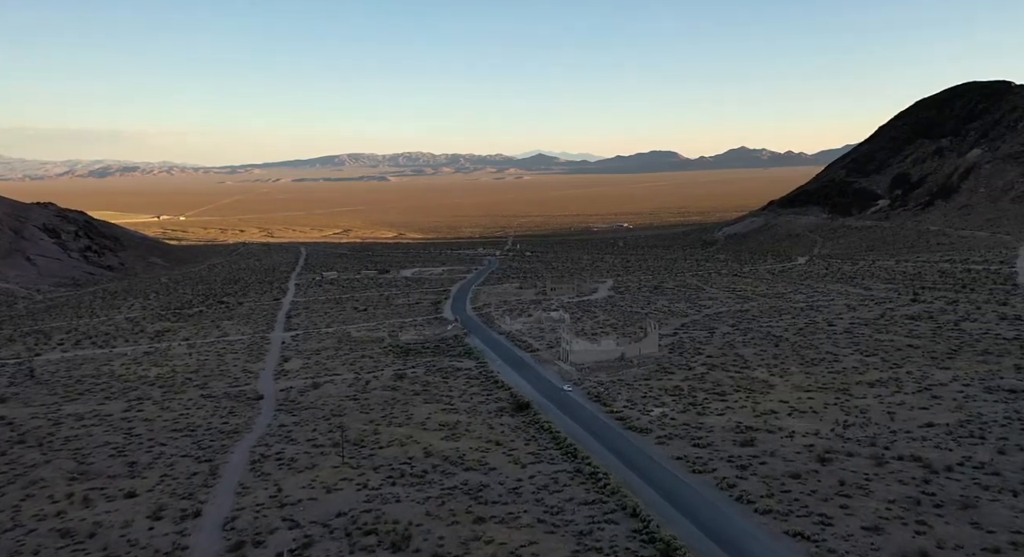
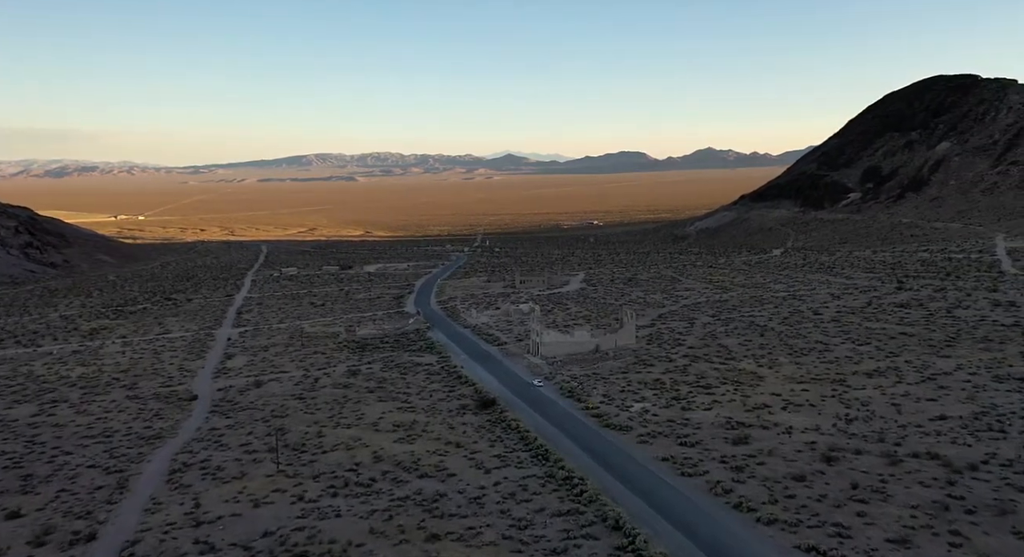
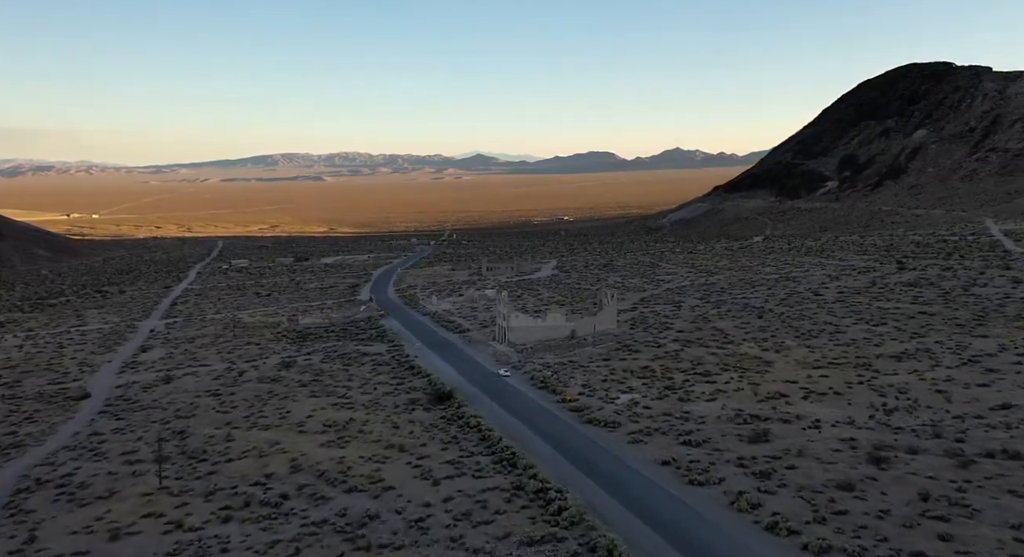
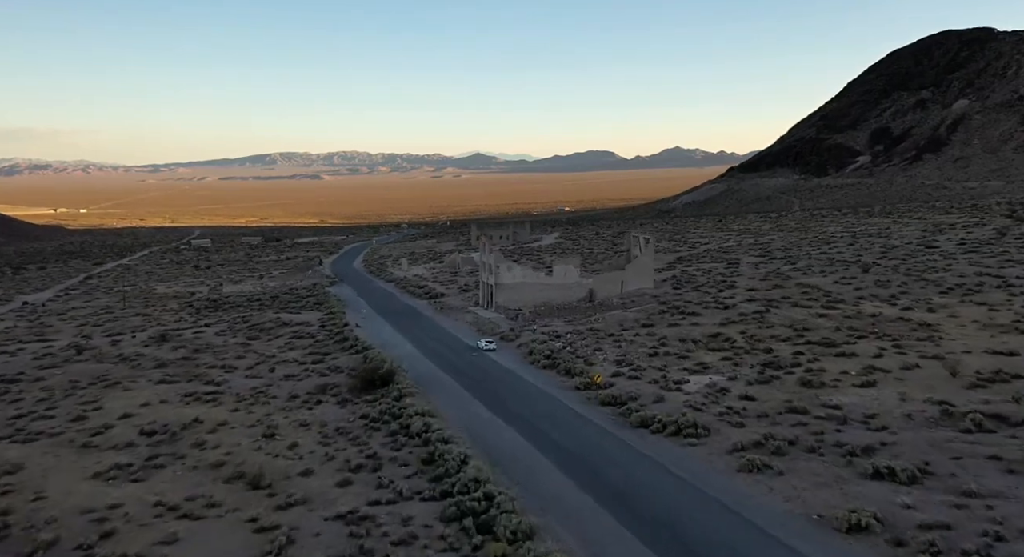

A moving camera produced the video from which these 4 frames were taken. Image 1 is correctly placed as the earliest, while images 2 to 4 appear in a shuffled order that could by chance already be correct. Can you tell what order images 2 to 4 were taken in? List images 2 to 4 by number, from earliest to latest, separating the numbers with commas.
2, 3, 4
